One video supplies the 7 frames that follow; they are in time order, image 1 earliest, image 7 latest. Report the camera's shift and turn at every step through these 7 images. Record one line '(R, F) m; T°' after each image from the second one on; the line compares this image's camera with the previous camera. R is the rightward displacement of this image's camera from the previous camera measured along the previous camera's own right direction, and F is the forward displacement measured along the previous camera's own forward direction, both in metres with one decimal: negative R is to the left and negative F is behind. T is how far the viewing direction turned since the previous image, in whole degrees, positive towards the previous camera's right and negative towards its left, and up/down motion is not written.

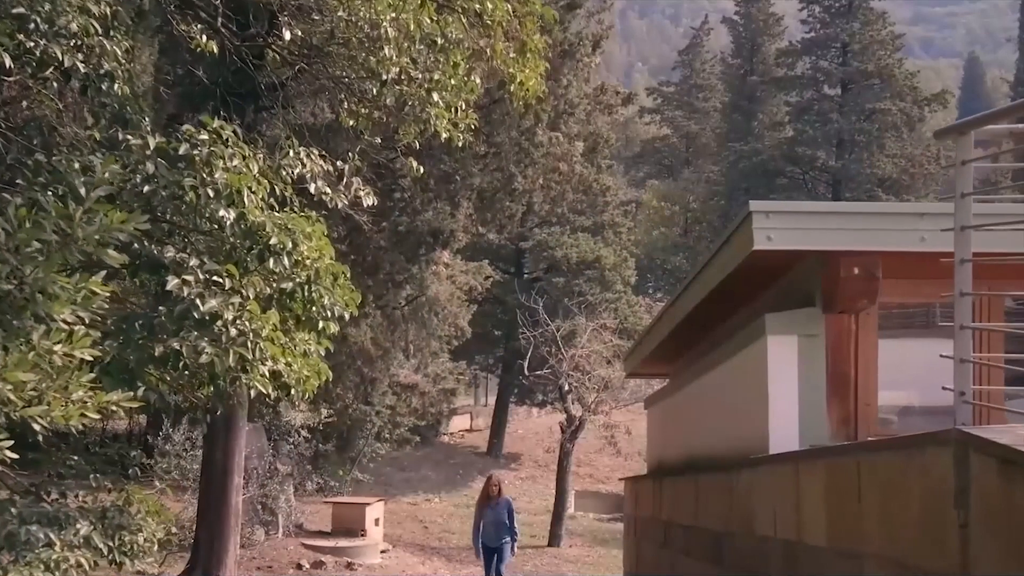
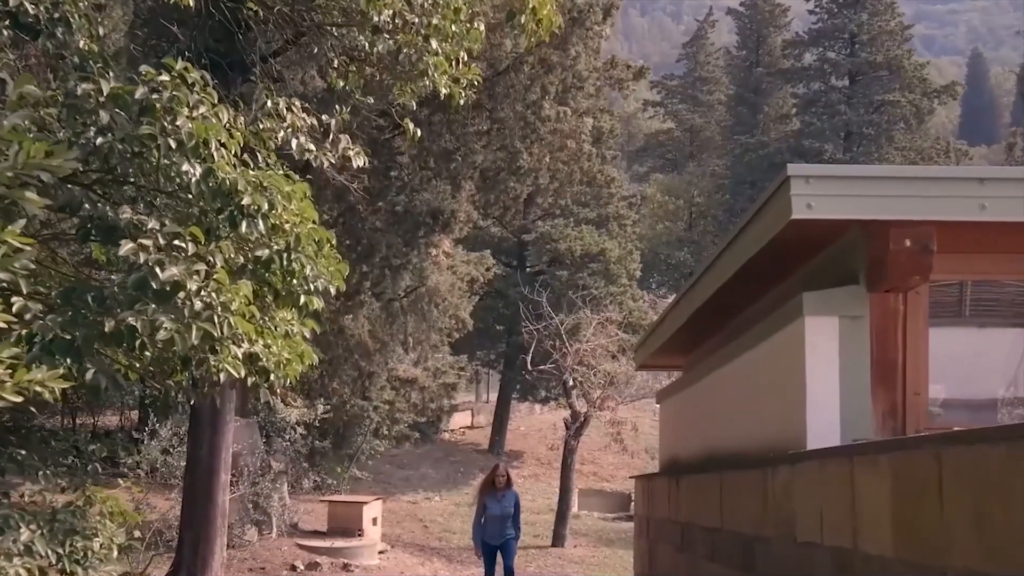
(0.0, +0.6) m; 0°
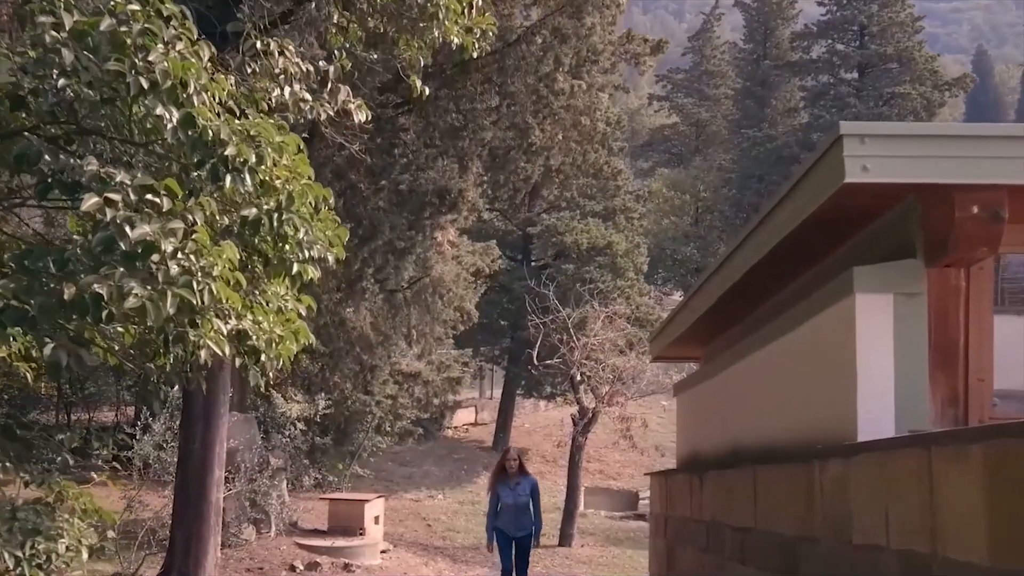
(-0.1, +0.5) m; 0°
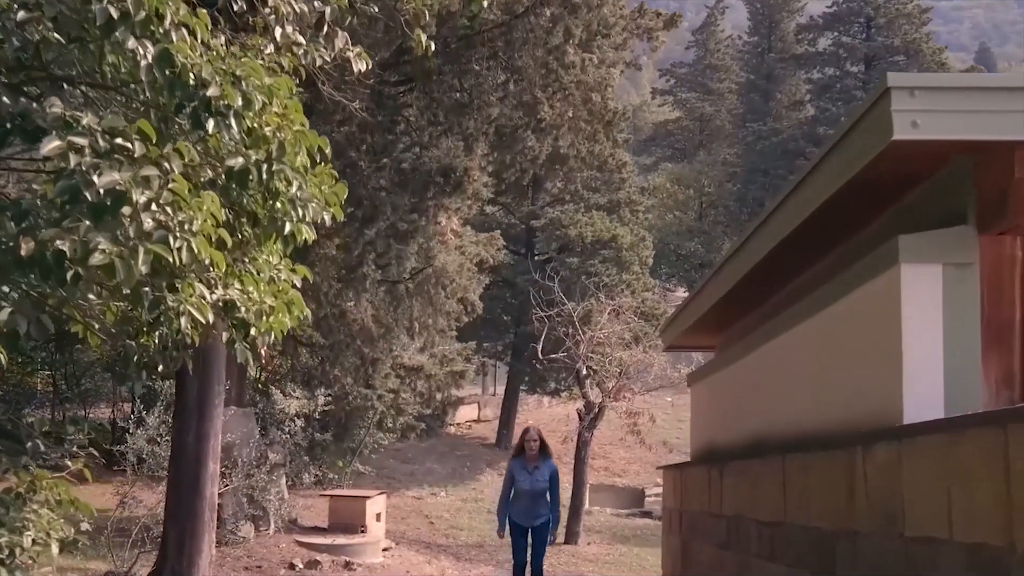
(-0.1, +0.4) m; 0°
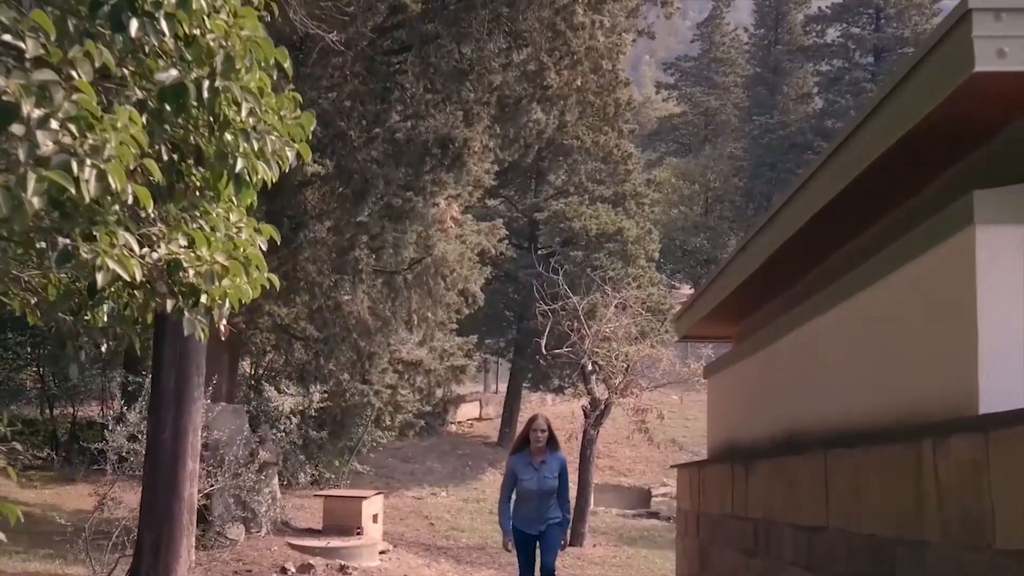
(0.0, +0.6) m; 0°
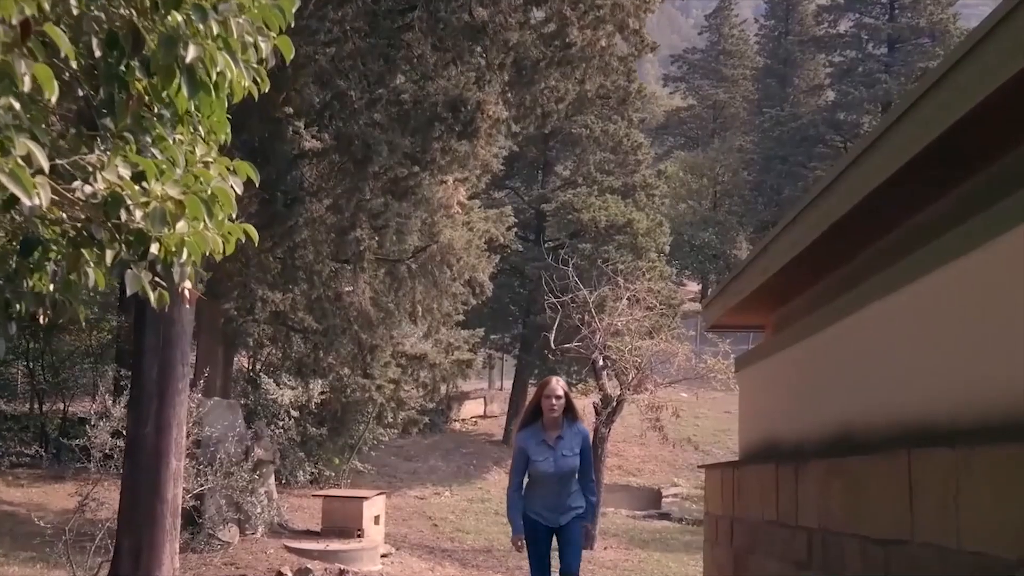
(-0.1, +0.7) m; 0°
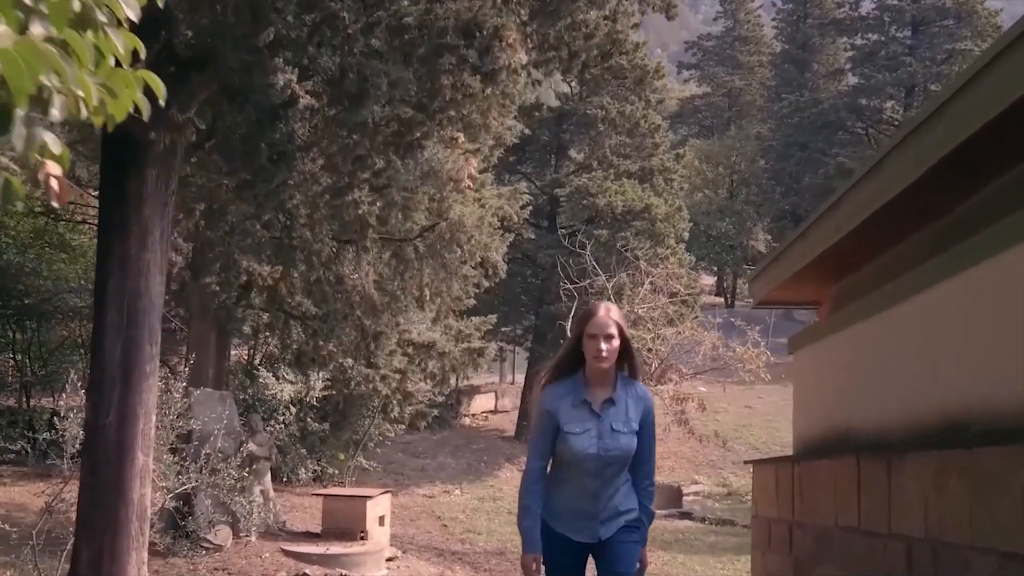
(-0.1, +0.9) m; 0°
